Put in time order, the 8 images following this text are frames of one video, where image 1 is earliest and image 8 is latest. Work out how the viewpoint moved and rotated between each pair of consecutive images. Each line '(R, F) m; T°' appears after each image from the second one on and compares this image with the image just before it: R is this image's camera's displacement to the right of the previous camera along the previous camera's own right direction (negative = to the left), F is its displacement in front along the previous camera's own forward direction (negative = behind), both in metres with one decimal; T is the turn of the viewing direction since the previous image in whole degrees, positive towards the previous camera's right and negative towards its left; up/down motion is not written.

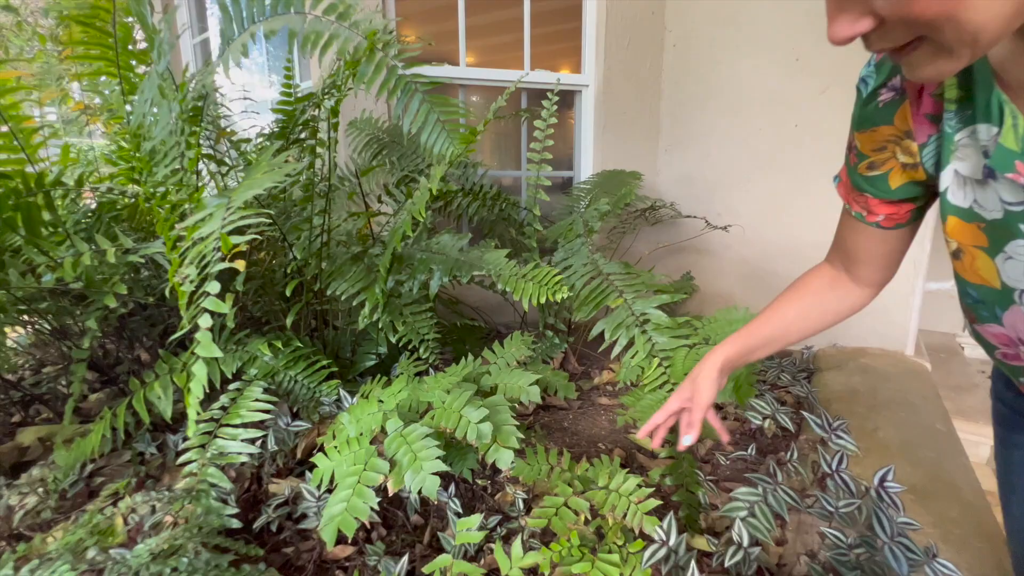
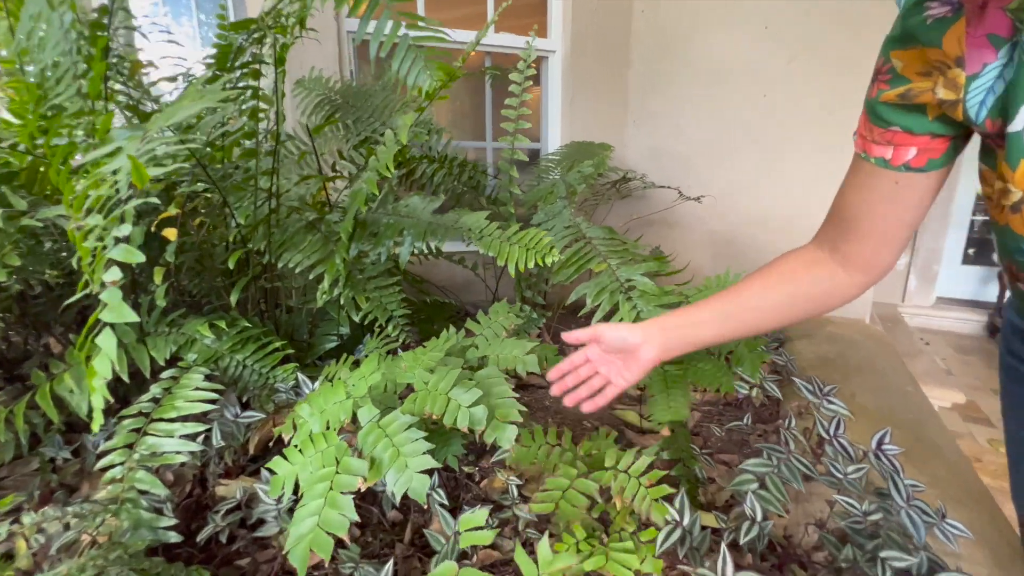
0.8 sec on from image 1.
(0.0, +0.1) m; +5°
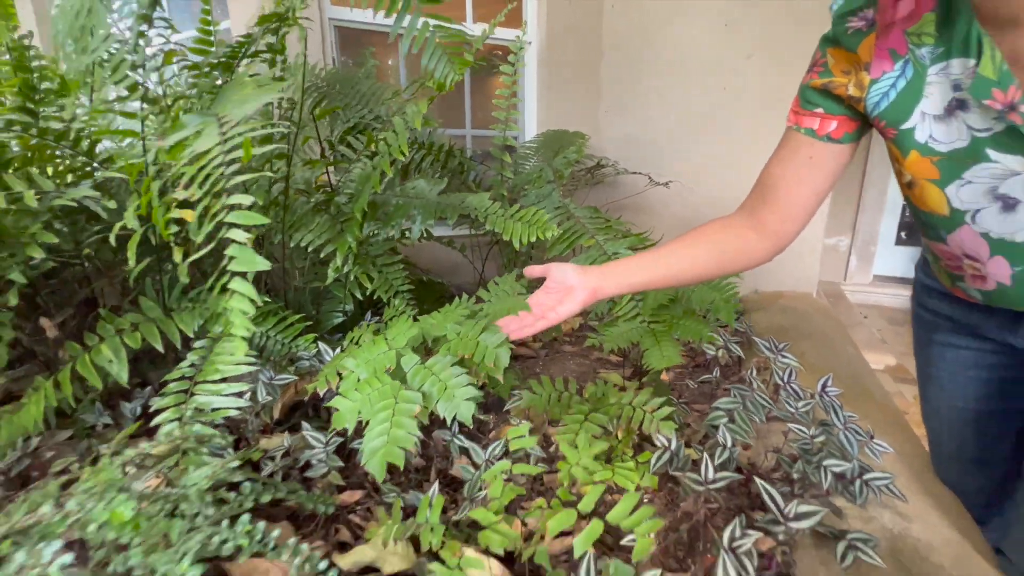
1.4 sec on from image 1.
(-0.1, -0.1) m; +4°
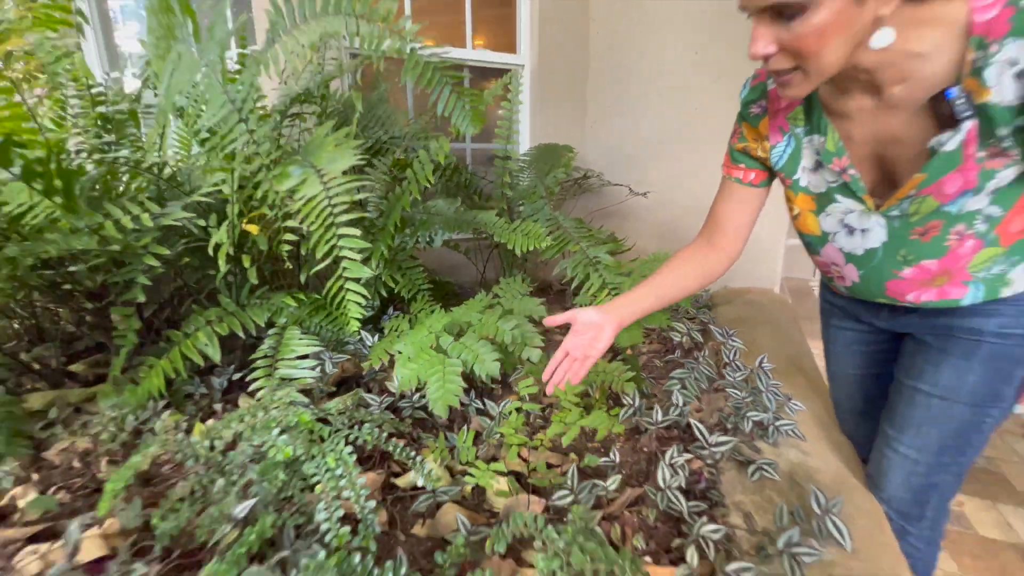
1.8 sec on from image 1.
(0.0, -0.2) m; +1°
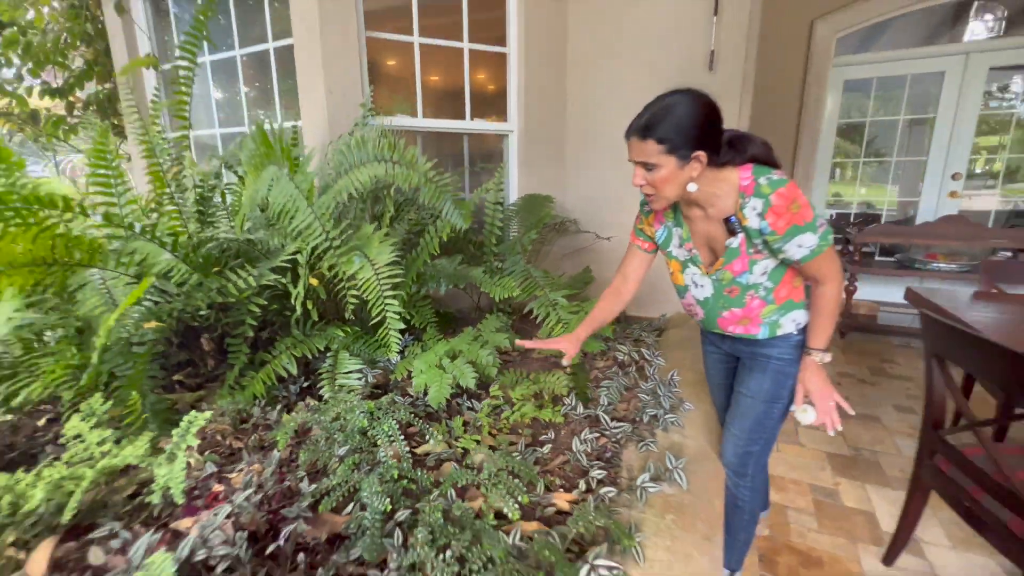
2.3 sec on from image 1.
(+0.1, -0.5) m; -1°
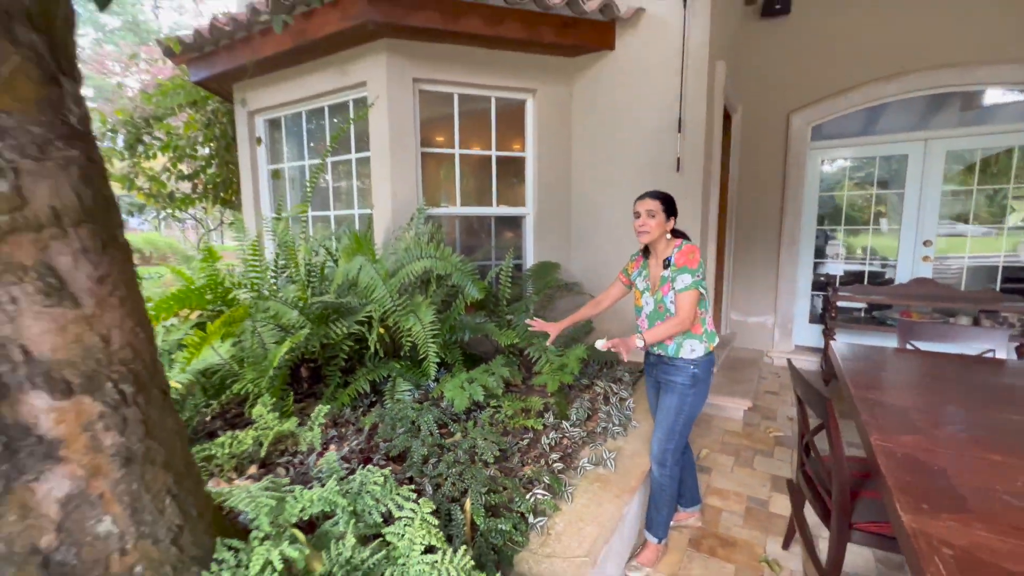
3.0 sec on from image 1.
(+0.2, -0.8) m; -5°
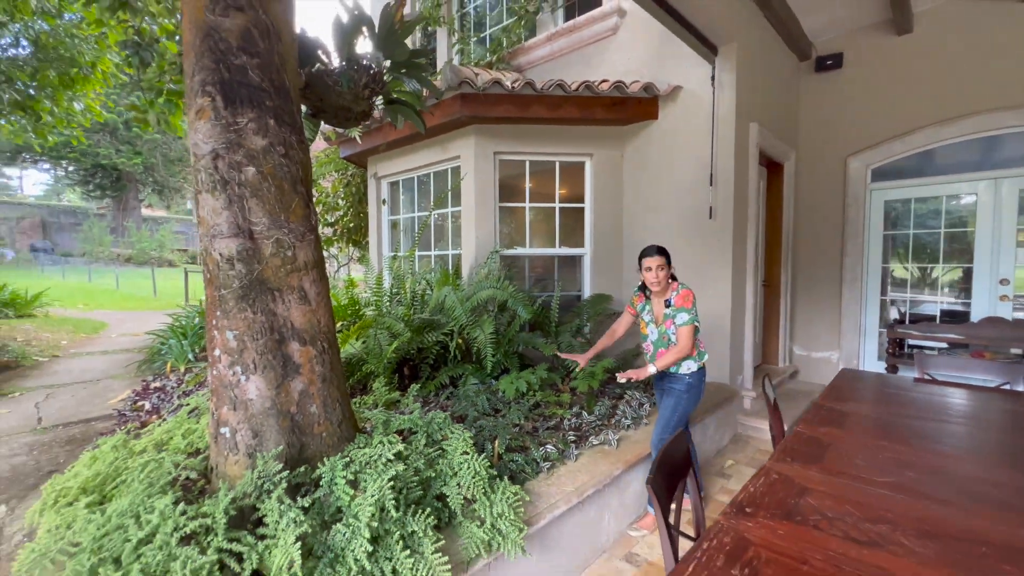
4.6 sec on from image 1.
(+0.4, -0.8) m; -12°
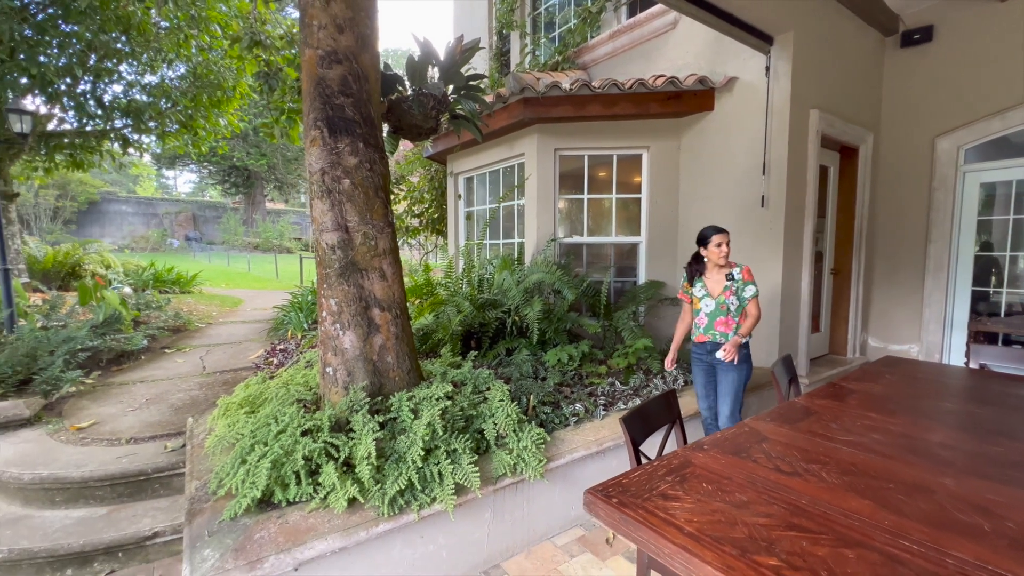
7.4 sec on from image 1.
(+0.3, -0.4) m; -11°
